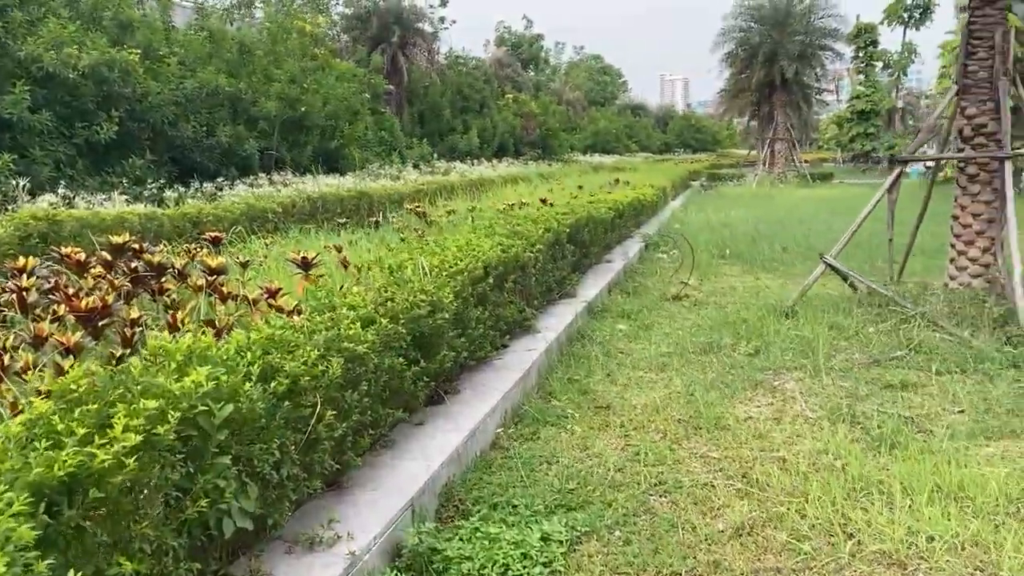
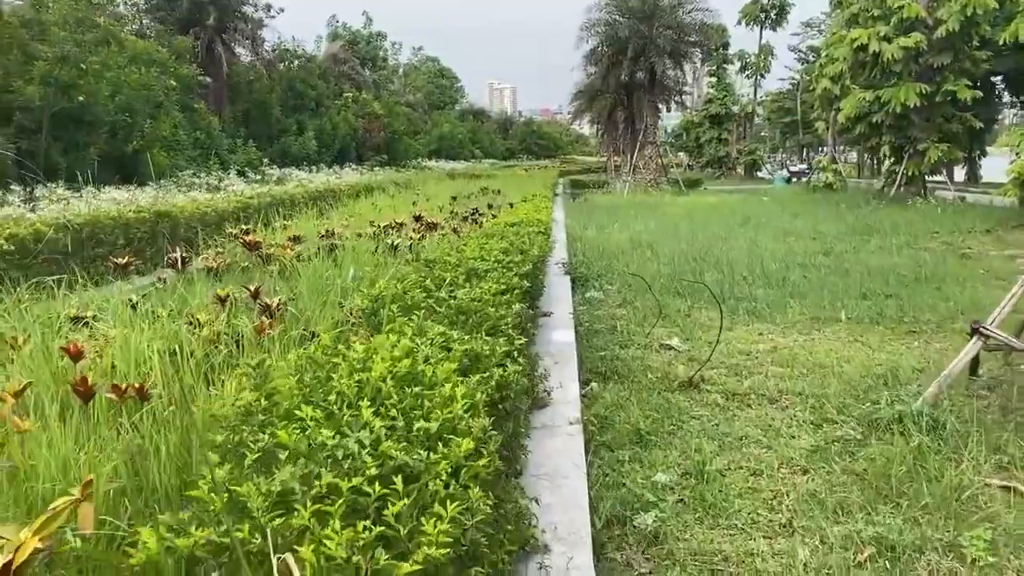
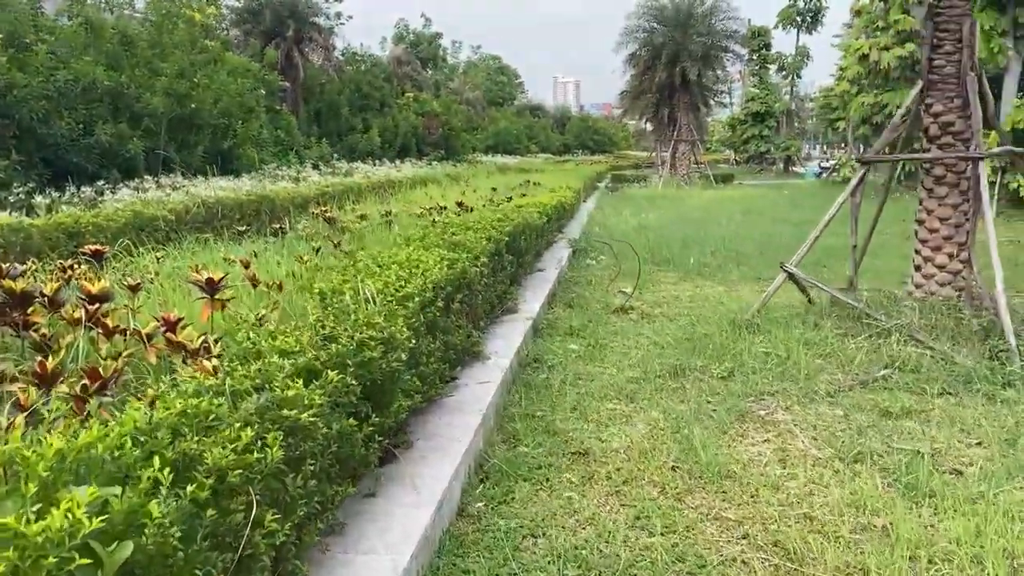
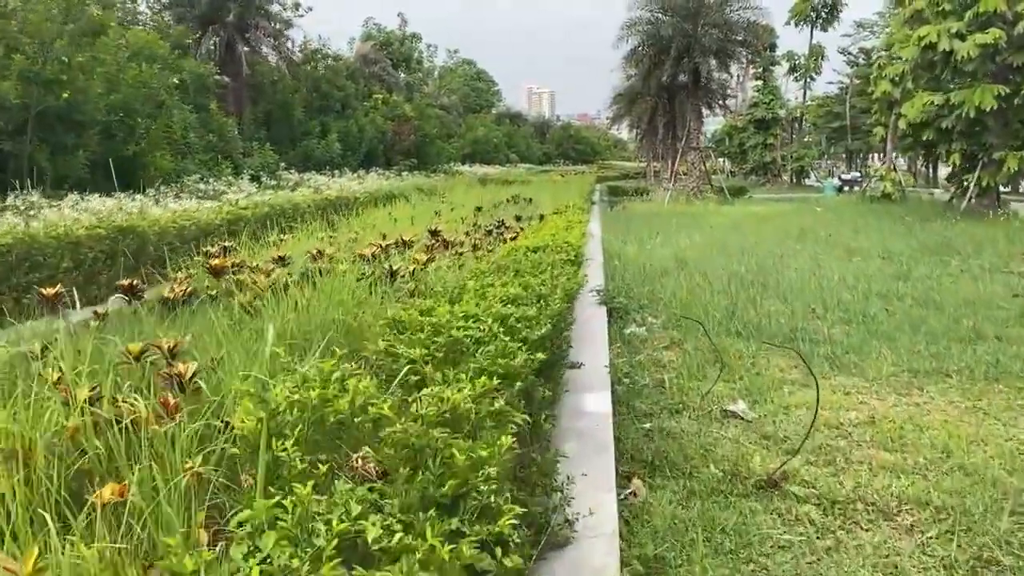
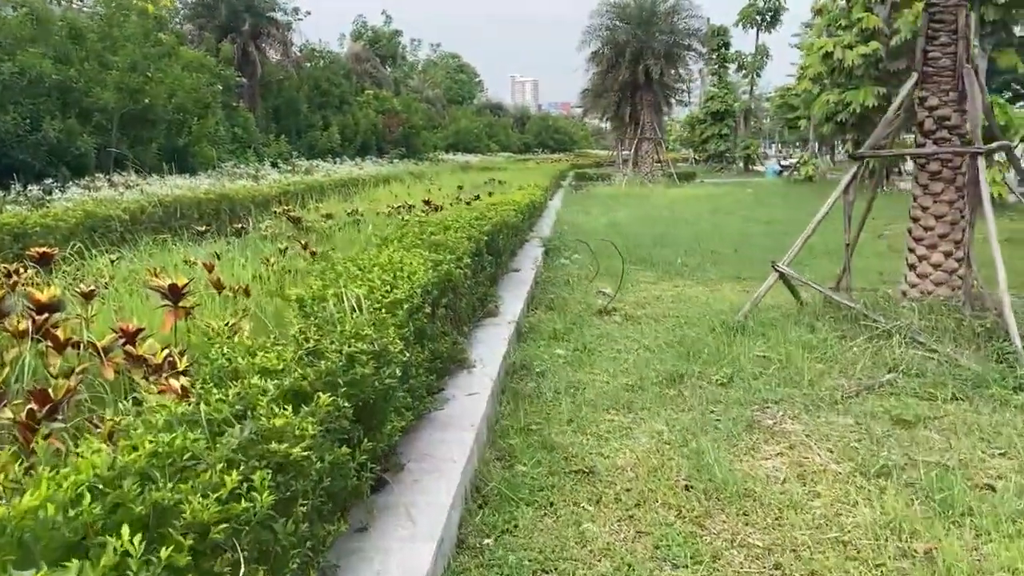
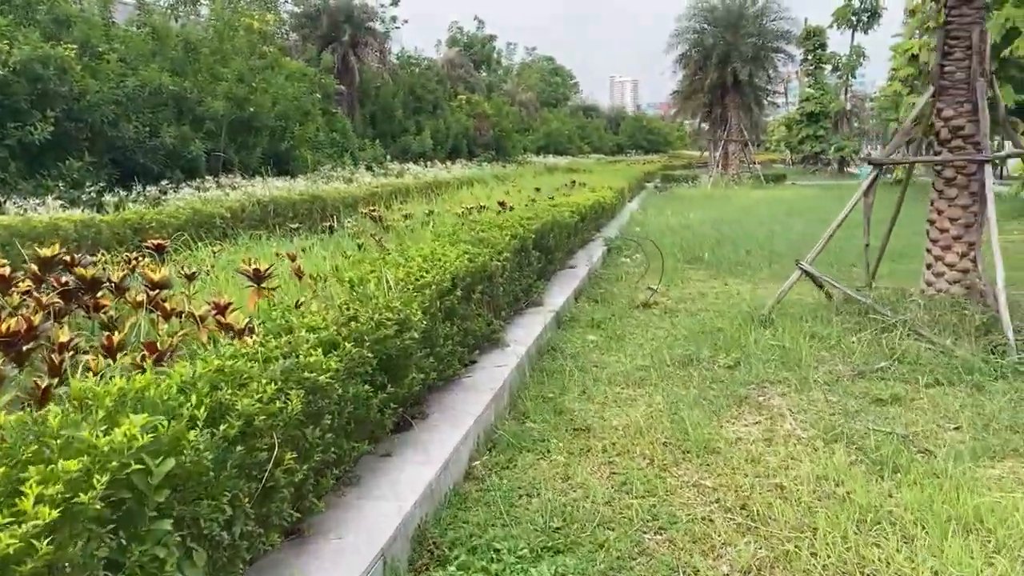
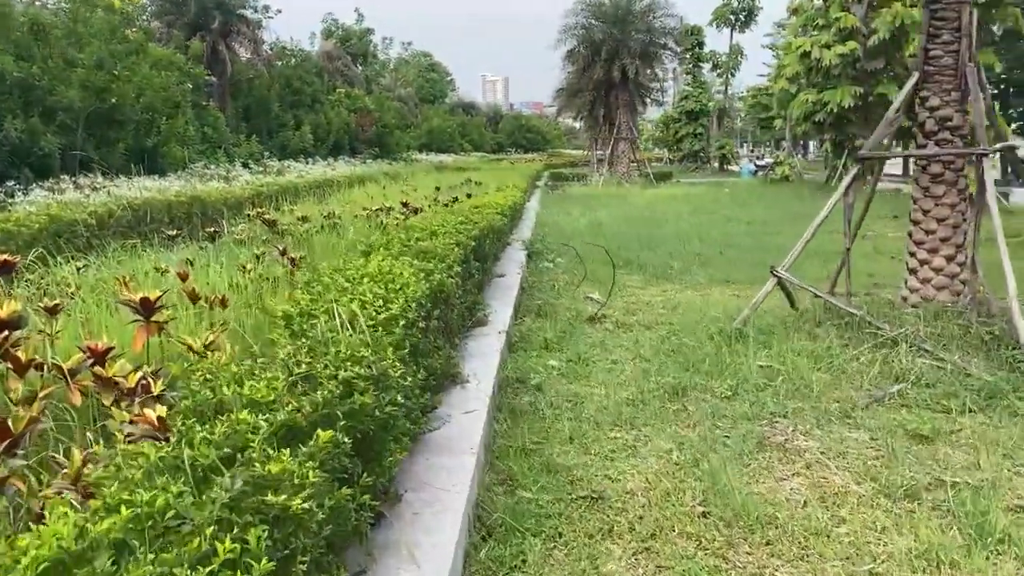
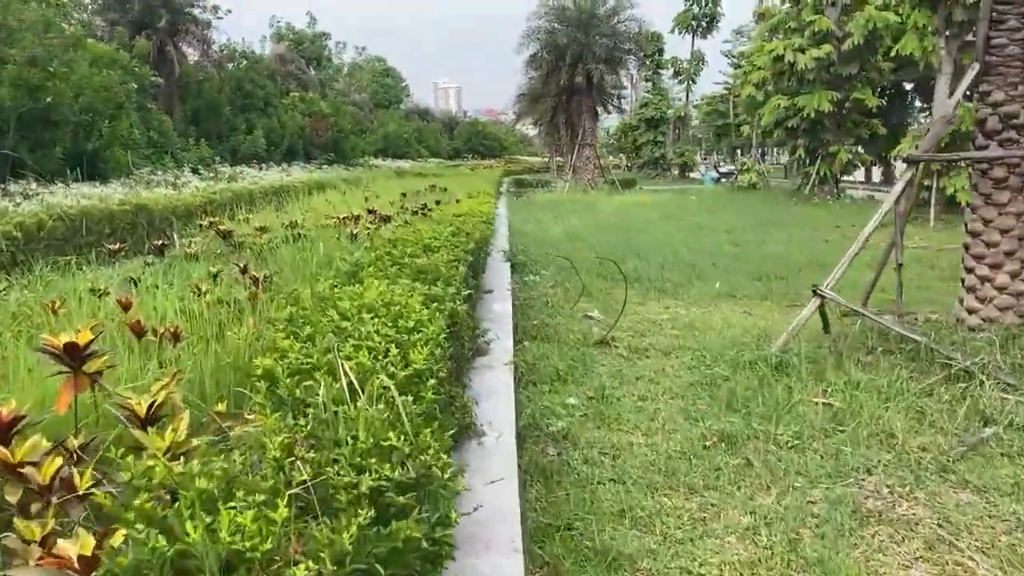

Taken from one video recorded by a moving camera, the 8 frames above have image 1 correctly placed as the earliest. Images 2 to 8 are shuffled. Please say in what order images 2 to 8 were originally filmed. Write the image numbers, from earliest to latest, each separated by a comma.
6, 3, 5, 7, 8, 2, 4
